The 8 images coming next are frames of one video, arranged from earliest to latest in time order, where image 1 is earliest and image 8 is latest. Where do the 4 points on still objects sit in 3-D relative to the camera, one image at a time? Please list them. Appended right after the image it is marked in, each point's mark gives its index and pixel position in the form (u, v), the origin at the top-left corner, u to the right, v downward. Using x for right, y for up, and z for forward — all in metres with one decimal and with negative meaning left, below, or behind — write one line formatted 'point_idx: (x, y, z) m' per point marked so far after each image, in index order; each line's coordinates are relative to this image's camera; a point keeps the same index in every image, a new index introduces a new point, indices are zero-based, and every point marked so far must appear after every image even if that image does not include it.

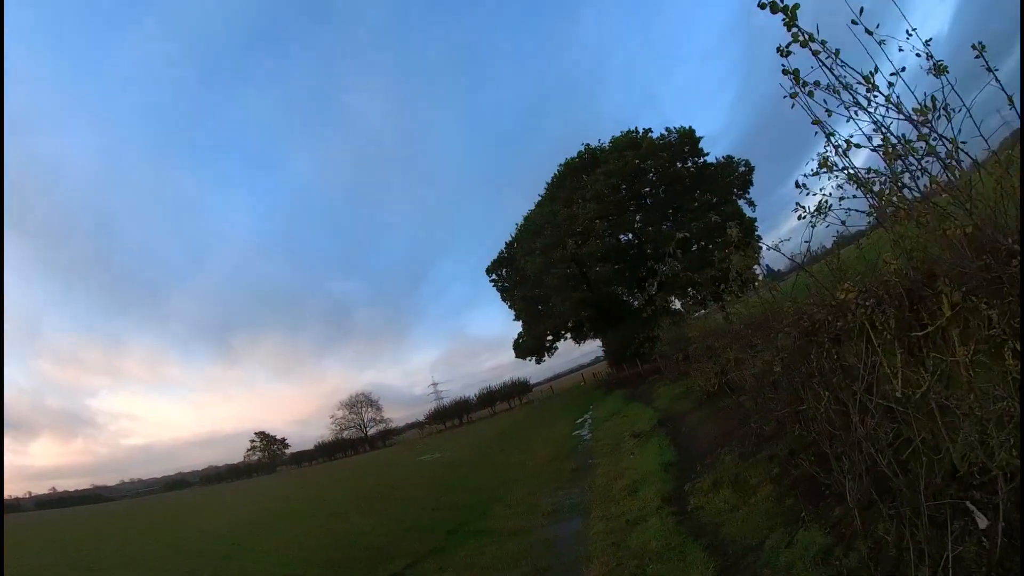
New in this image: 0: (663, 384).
0: (+5.5, -3.5, +18.2) m
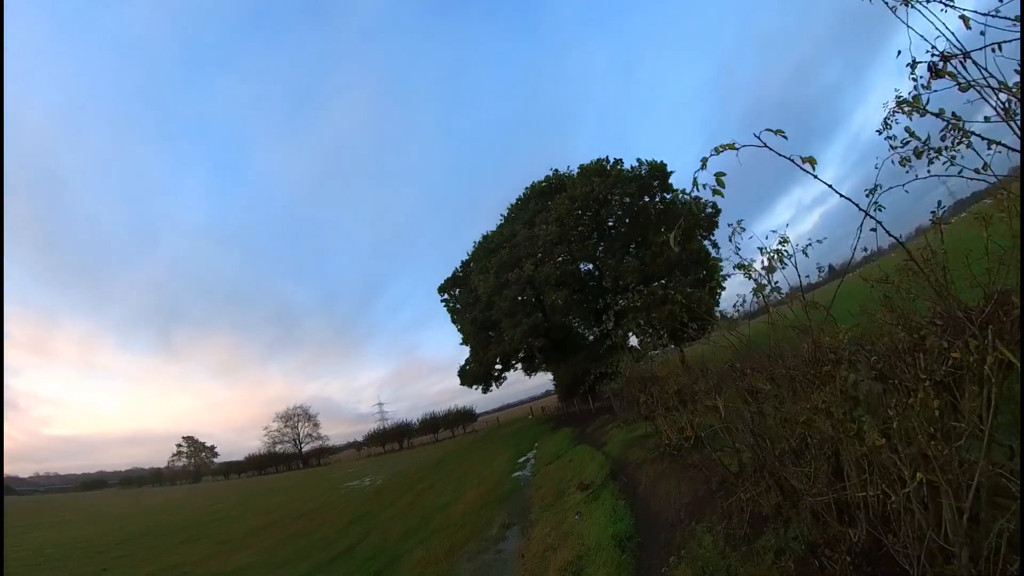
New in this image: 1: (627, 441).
0: (+3.4, -4.5, +16.5) m
1: (+2.9, -3.9, +12.8) m
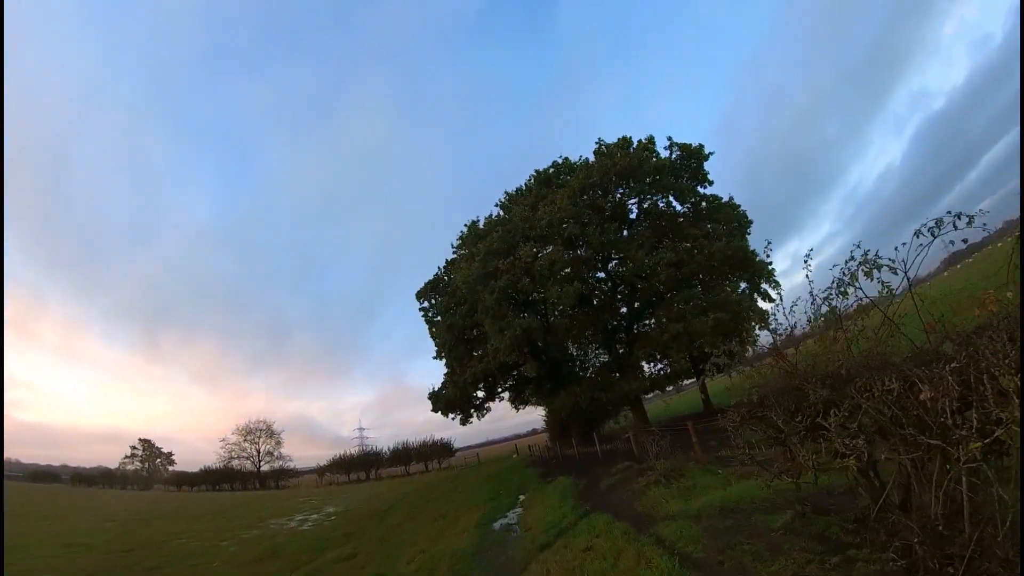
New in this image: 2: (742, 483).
0: (+2.9, -3.9, +10.1) m
1: (+2.5, -3.0, +6.4) m
2: (+4.2, -3.5, +9.2) m
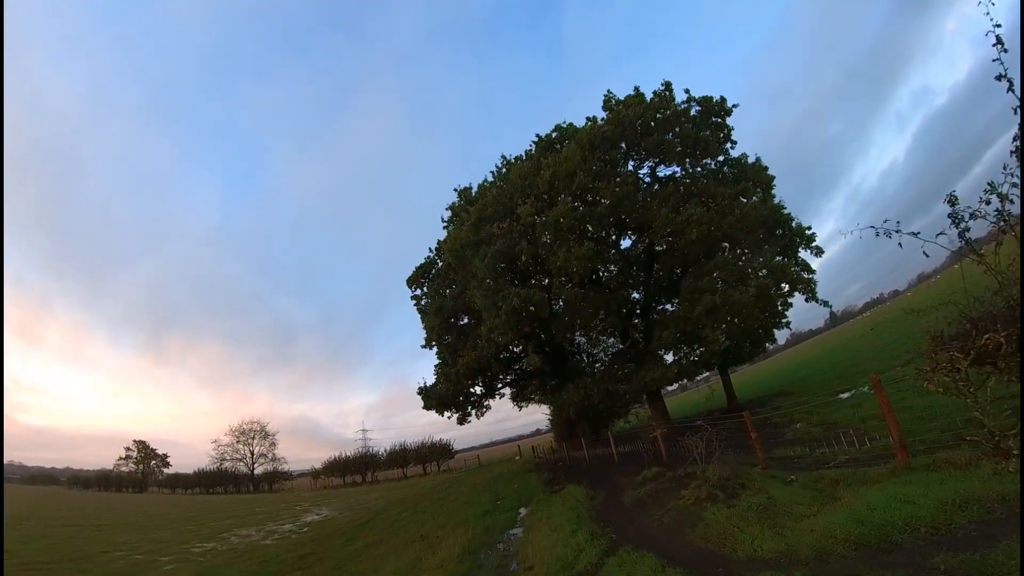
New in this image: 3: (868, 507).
0: (+2.8, -2.9, +6.9) m
1: (+2.4, -2.0, +3.2) m
2: (+4.1, -2.5, +6.0) m
3: (+3.8, -2.4, +5.4) m
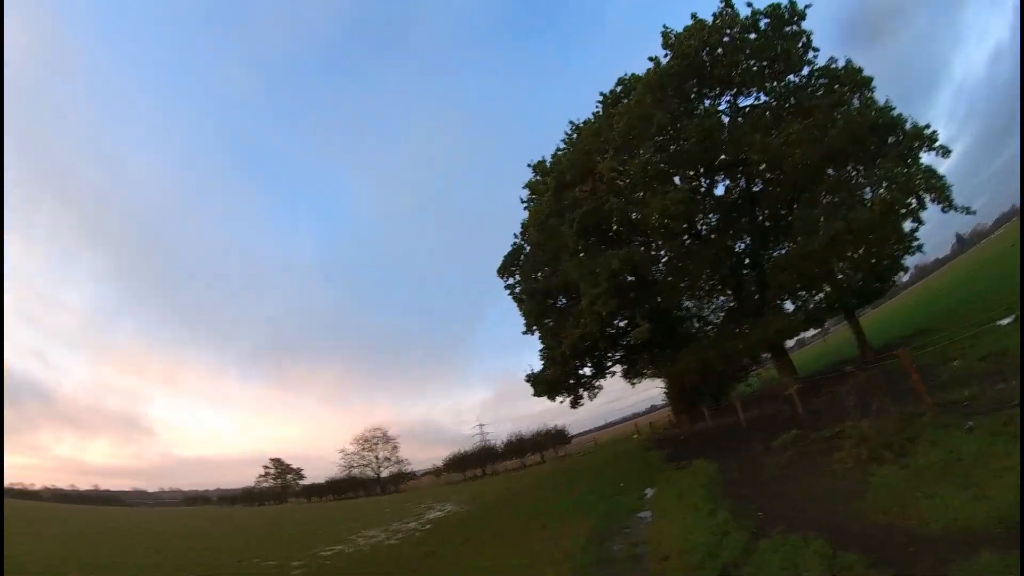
0: (+4.0, -1.9, +5.4) m
1: (+2.9, -1.1, +1.9) m
2: (+5.1, -1.3, +4.4) m
3: (+4.8, -1.3, +3.8) m
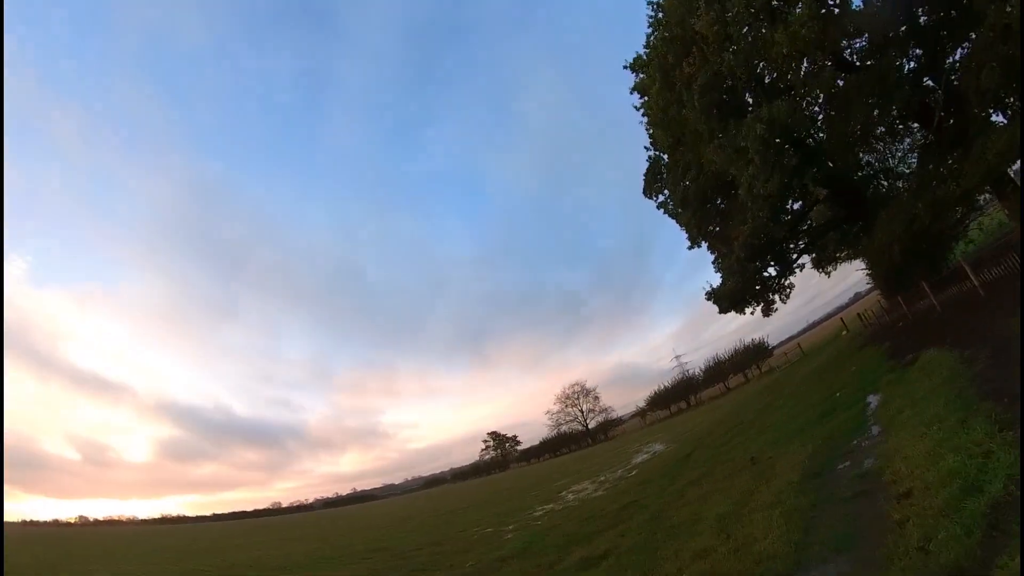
0: (+4.2, -0.2, +3.2) m
1: (+1.9, -0.4, +0.1) m
2: (+4.7, +0.4, +1.8) m
3: (+4.2, +0.3, +1.4) m
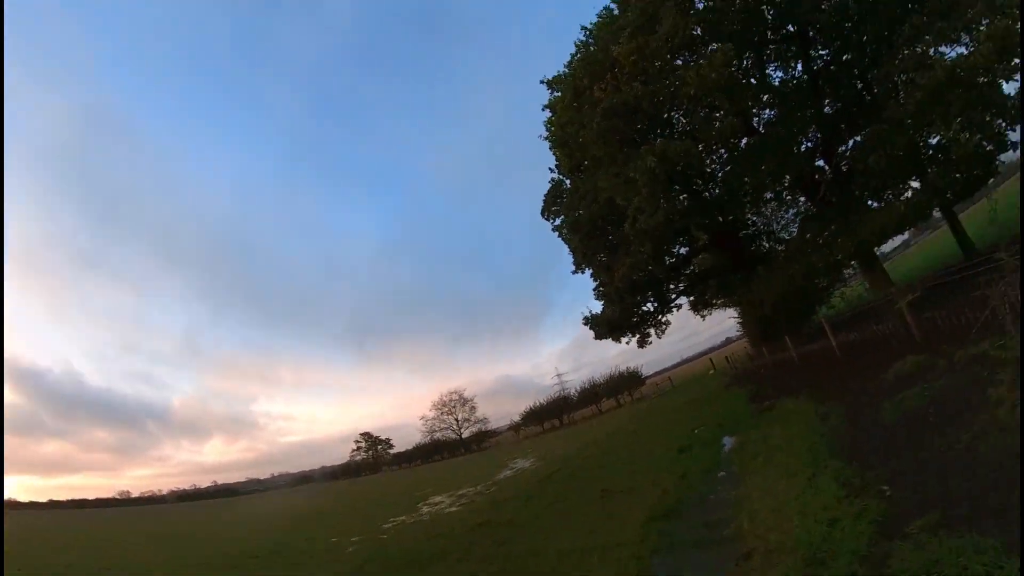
0: (+4.1, -0.9, +3.7) m
1: (+2.5, -0.7, +0.3) m
2: (+5.0, -0.3, +2.5) m
3: (+4.6, -0.3, +2.0) m
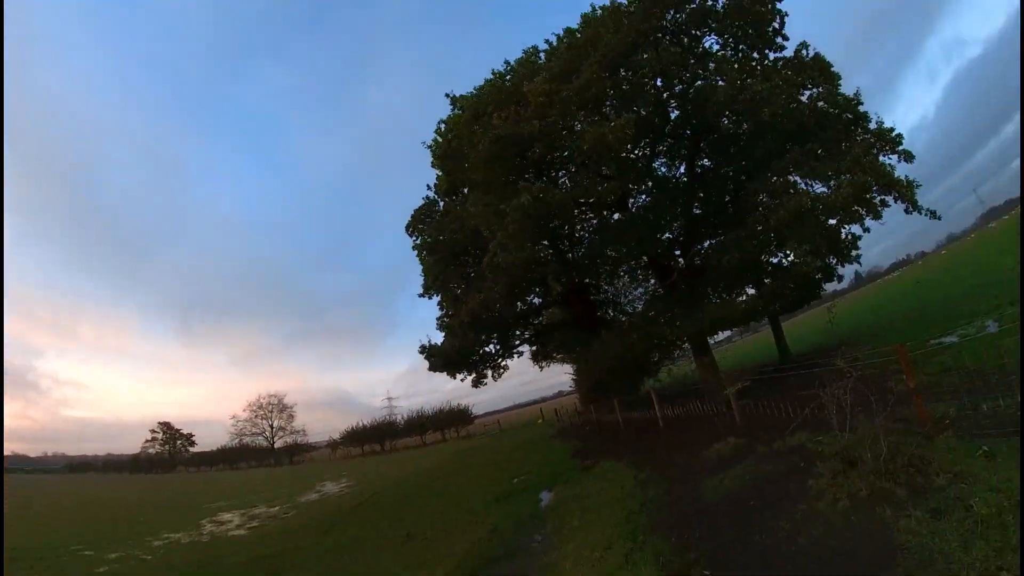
0: (+3.1, -1.7, +3.8) m
1: (+2.5, -1.1, +0.1) m
2: (+4.3, -1.3, +2.9) m
3: (+4.1, -1.2, +2.3) m
